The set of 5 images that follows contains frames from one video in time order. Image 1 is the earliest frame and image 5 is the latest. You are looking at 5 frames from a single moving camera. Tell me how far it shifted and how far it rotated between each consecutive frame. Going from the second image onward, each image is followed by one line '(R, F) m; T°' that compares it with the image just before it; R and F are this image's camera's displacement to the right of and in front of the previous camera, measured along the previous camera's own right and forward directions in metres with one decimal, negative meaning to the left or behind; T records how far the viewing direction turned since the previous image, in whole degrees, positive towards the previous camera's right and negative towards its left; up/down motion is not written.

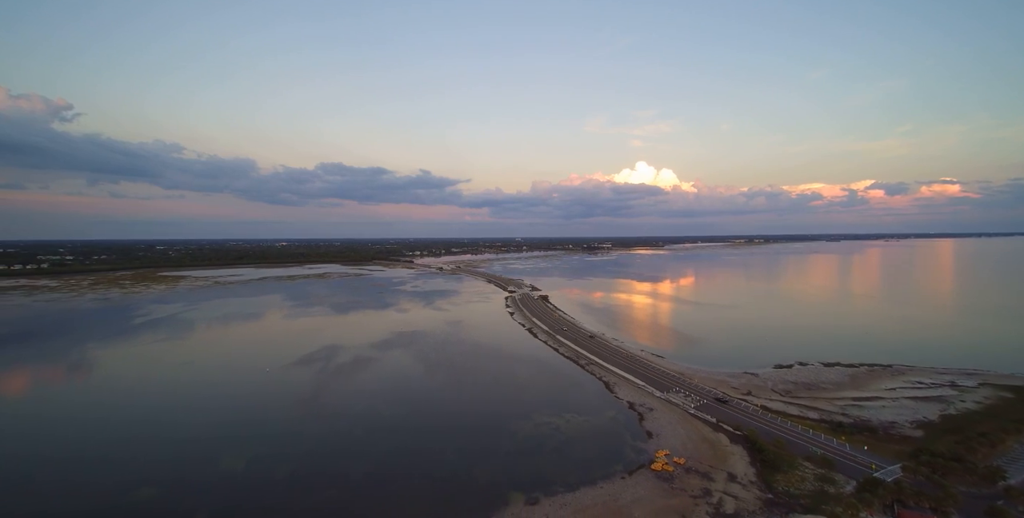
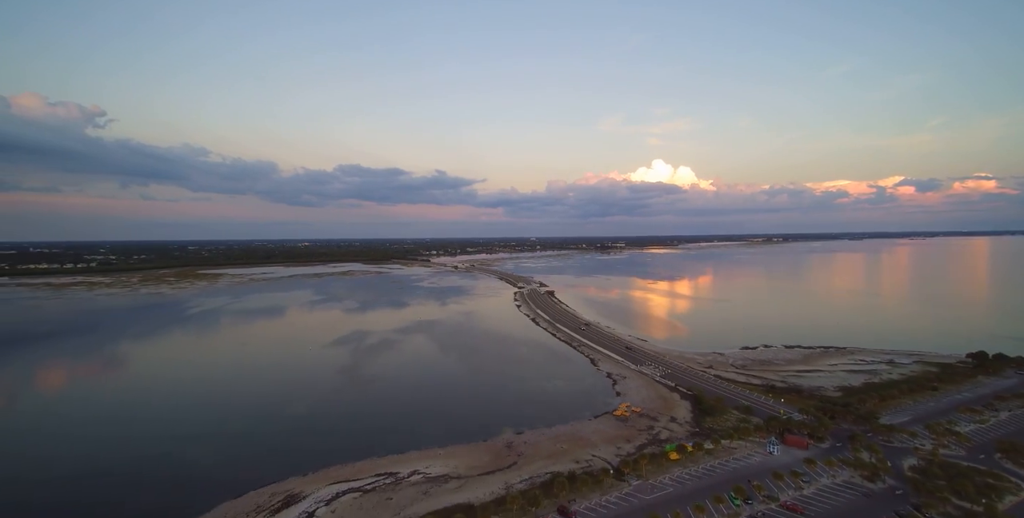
(+0.4, -1.9) m; -2°
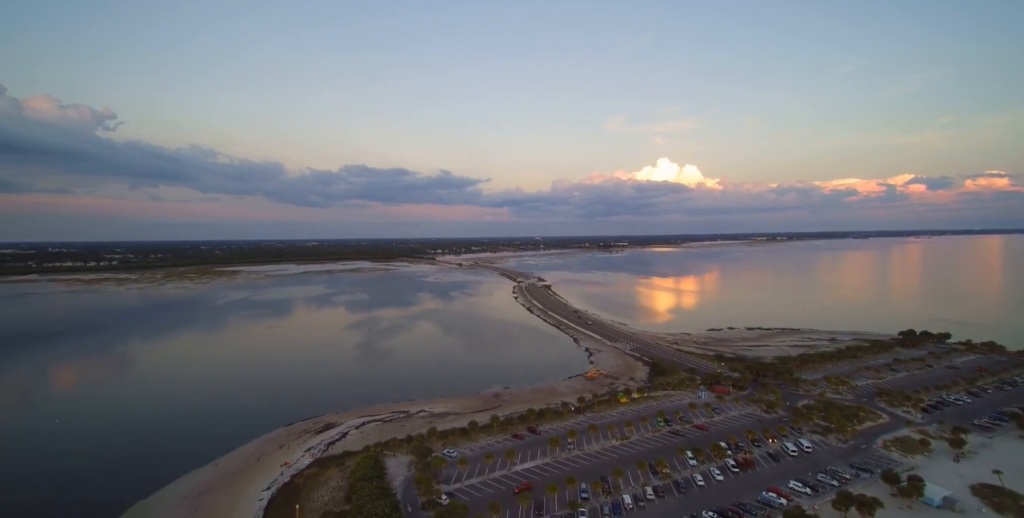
(+0.3, -1.8) m; -1°
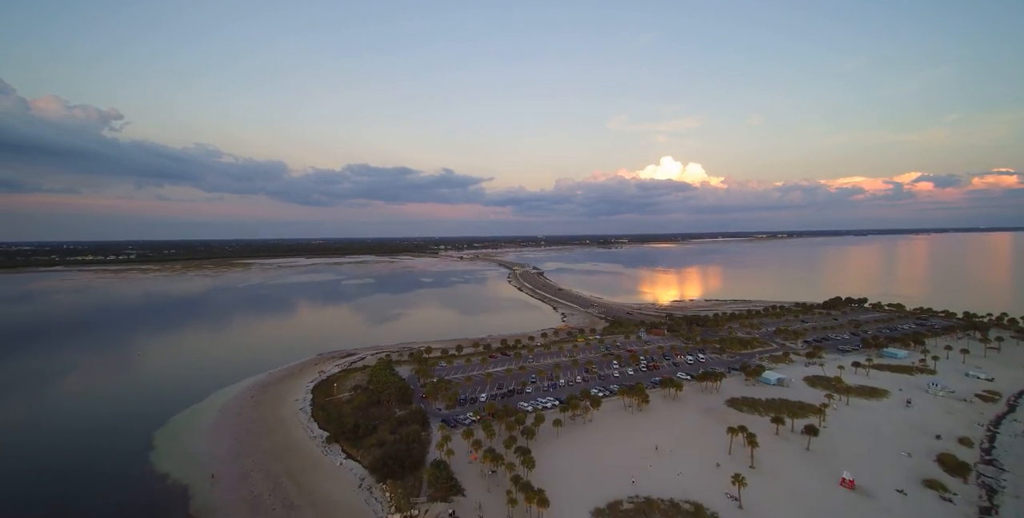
(+0.4, -1.8) m; 0°
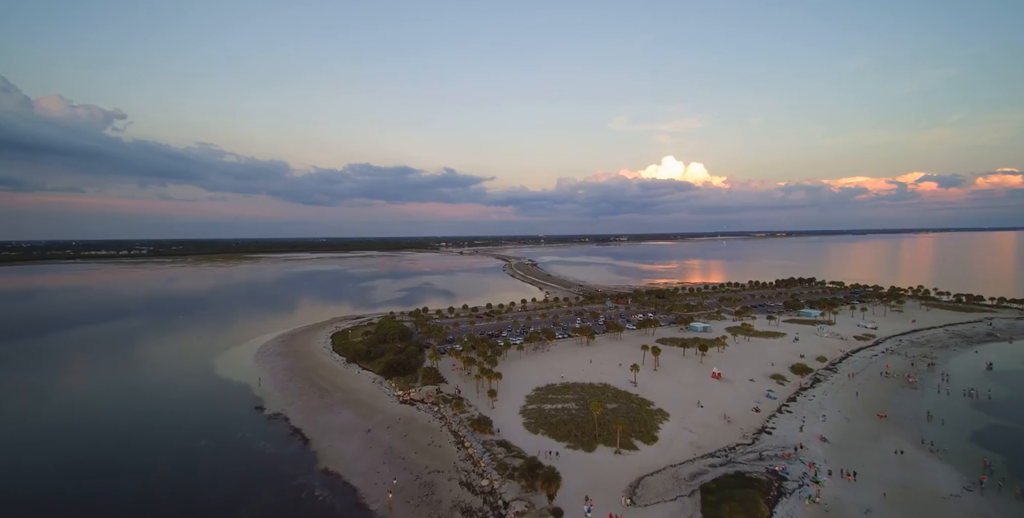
(-0.3, +1.2) m; 0°
